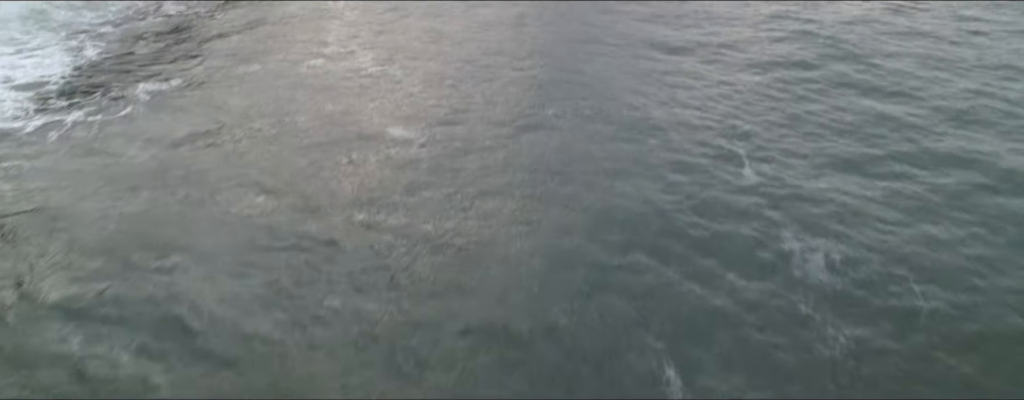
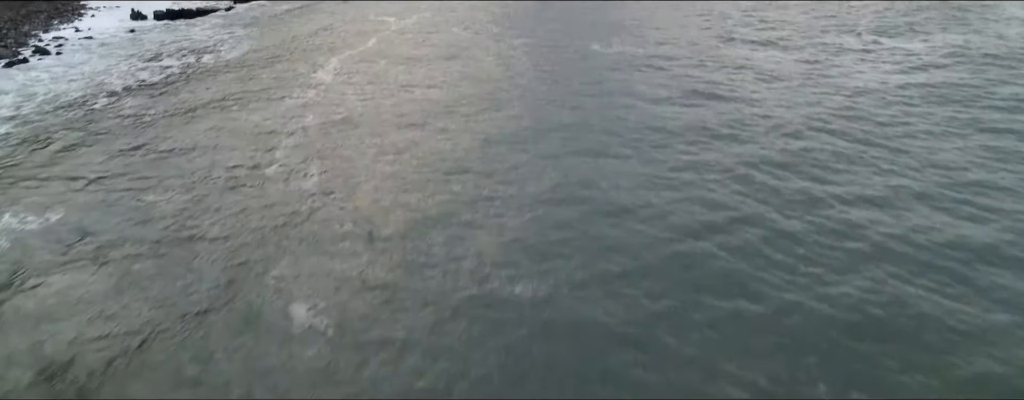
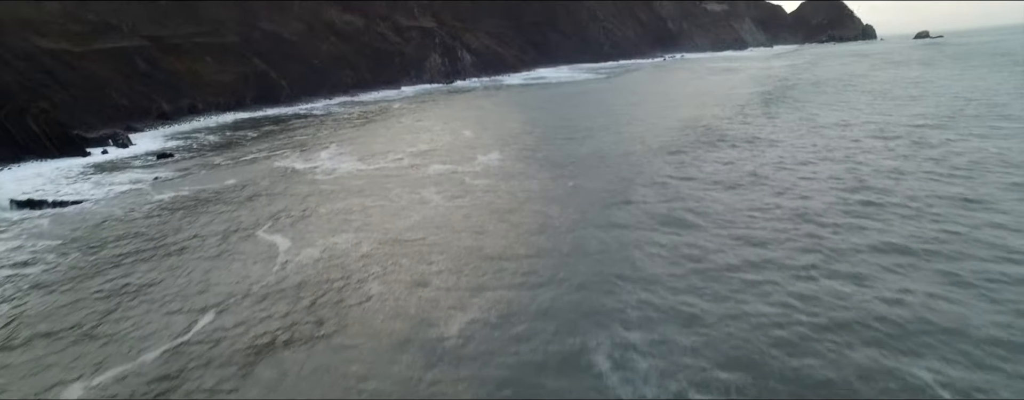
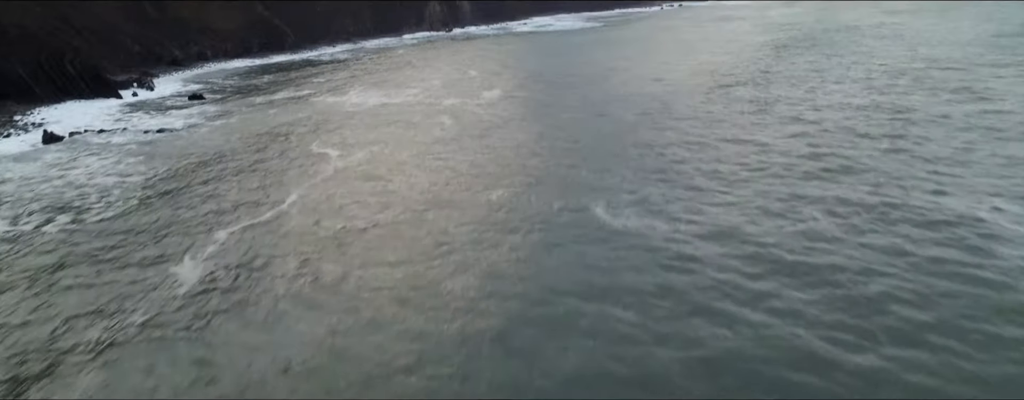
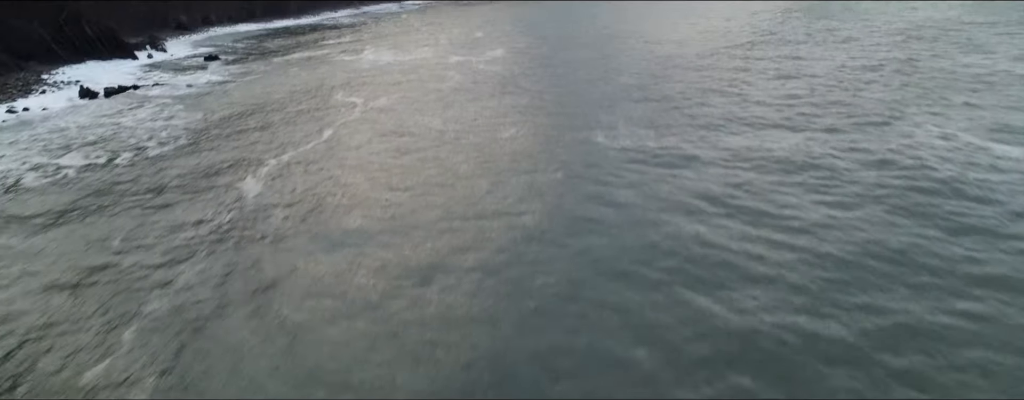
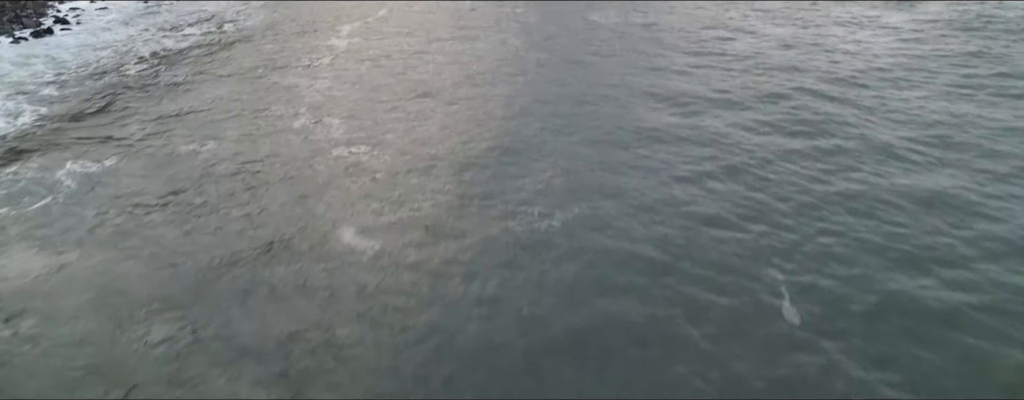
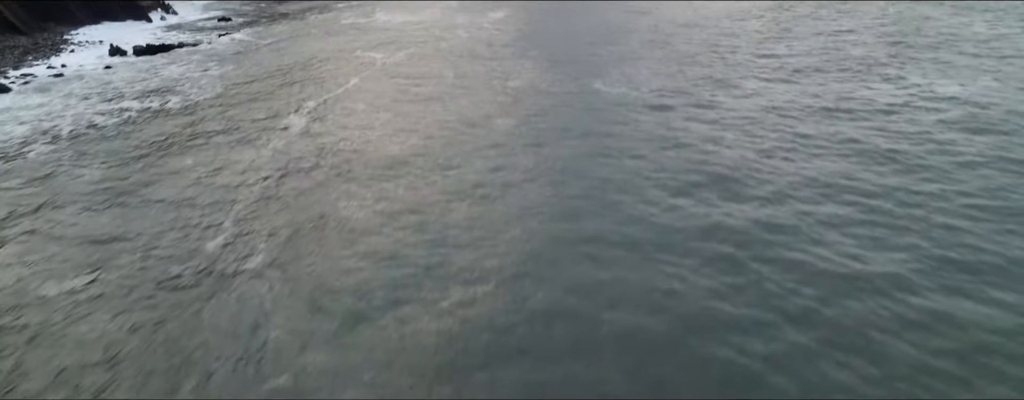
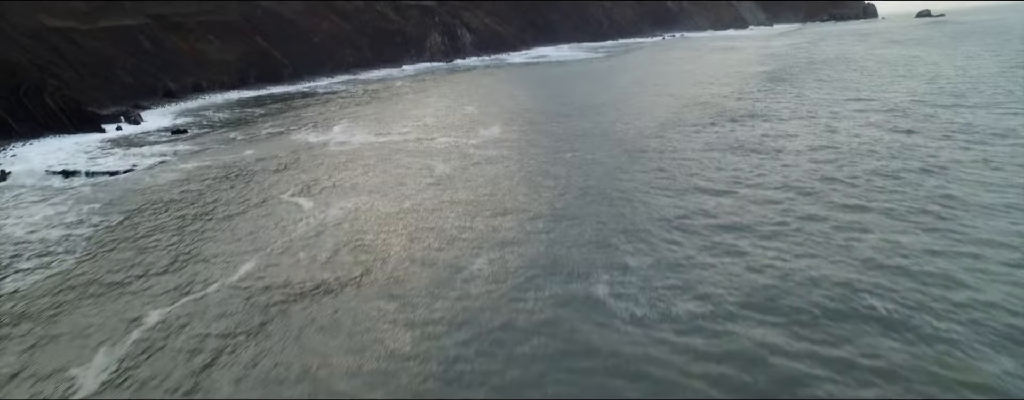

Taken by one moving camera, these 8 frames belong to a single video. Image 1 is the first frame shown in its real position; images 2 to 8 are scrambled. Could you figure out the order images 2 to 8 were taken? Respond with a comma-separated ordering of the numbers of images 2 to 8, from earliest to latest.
6, 2, 7, 5, 4, 8, 3
